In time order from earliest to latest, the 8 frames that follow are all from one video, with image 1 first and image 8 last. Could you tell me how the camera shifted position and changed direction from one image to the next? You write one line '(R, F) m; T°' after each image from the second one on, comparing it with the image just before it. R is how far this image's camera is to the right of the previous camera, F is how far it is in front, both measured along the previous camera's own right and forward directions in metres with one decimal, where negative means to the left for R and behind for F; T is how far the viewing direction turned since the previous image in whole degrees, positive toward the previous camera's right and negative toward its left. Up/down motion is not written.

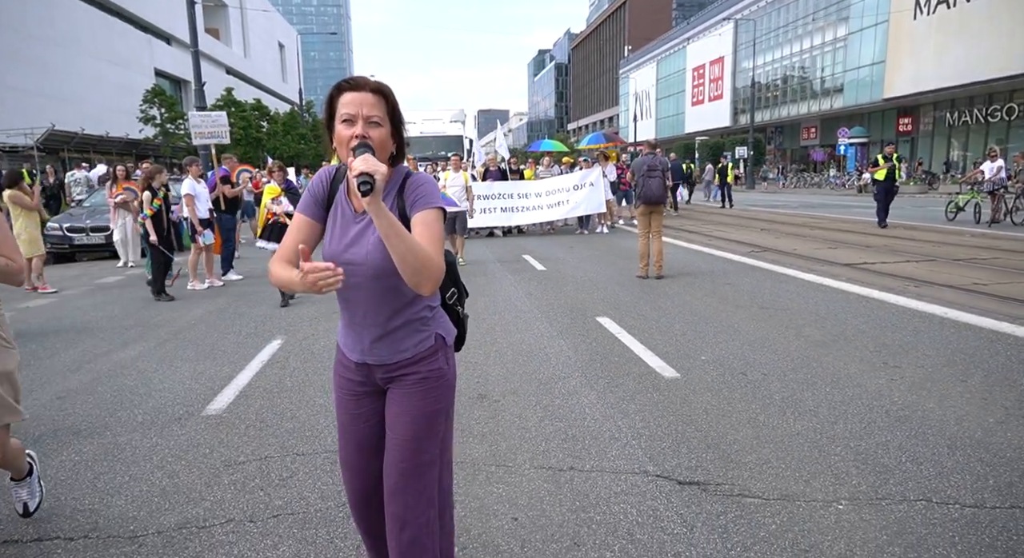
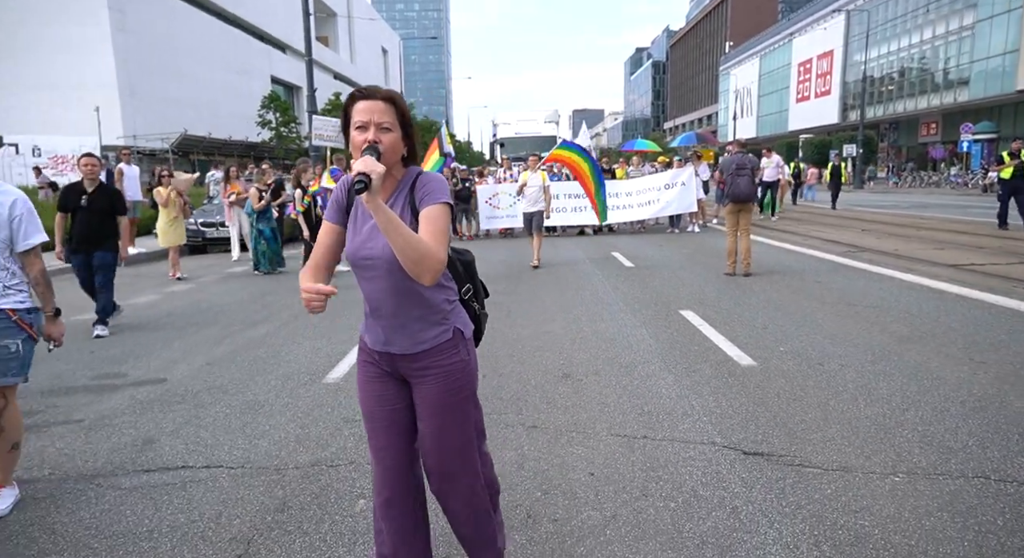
(+0.1, -0.5) m; -8°
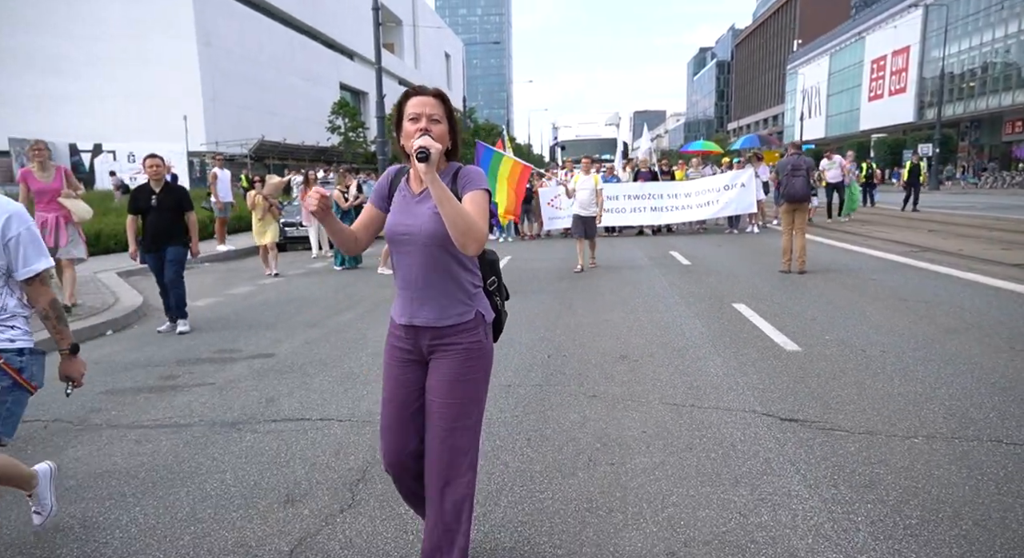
(0.0, -0.6) m; -5°
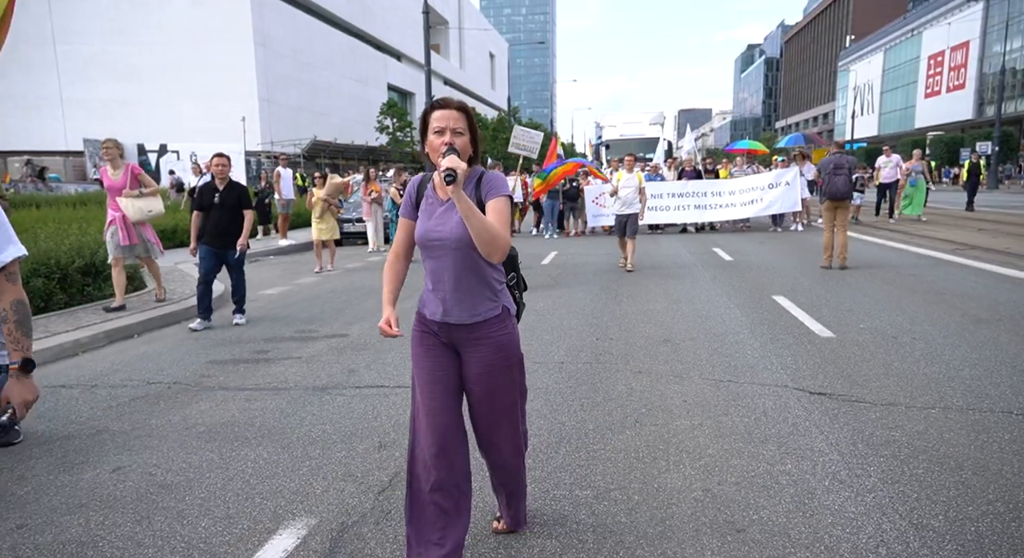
(-0.1, -0.6) m; -4°
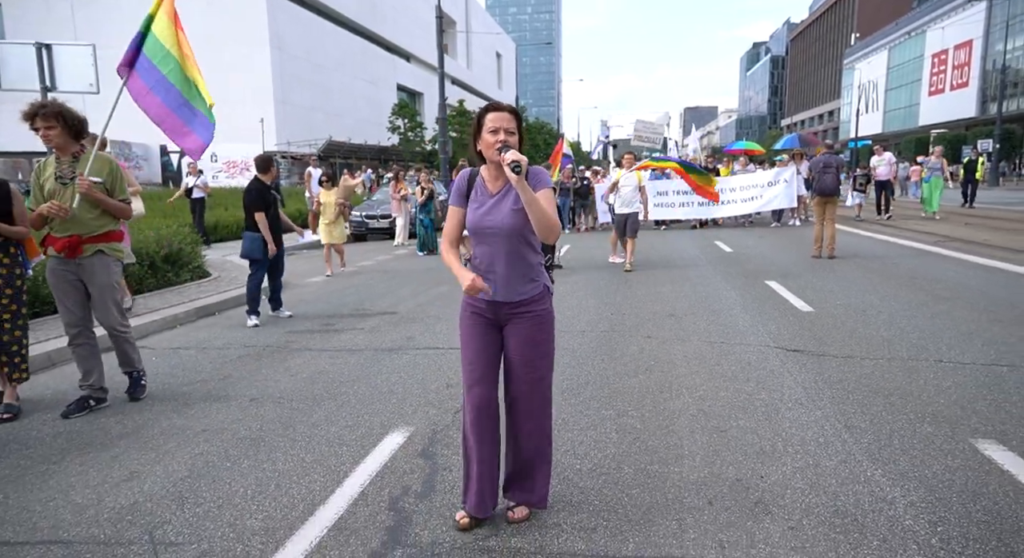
(-0.2, -1.1) m; 0°
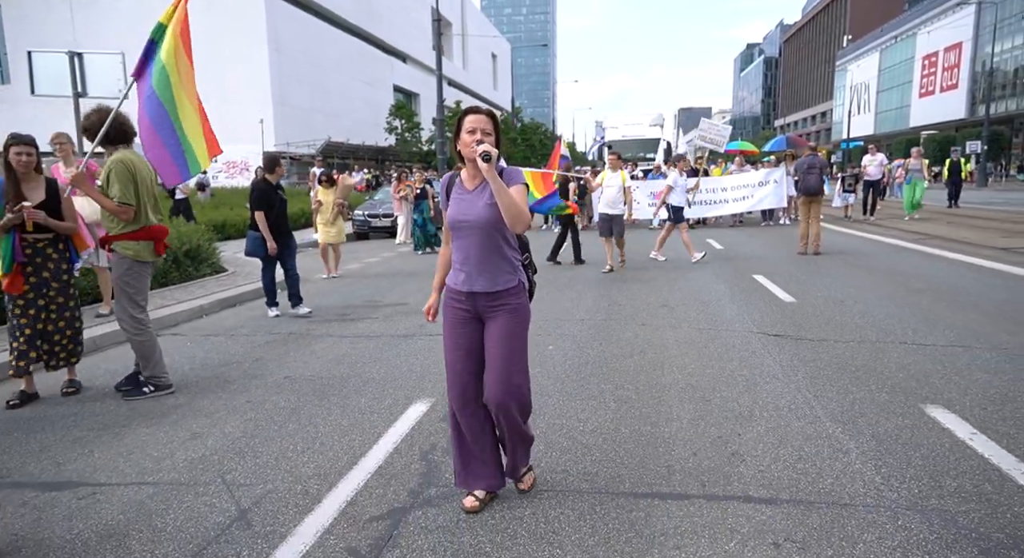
(-0.1, -0.5) m; 0°
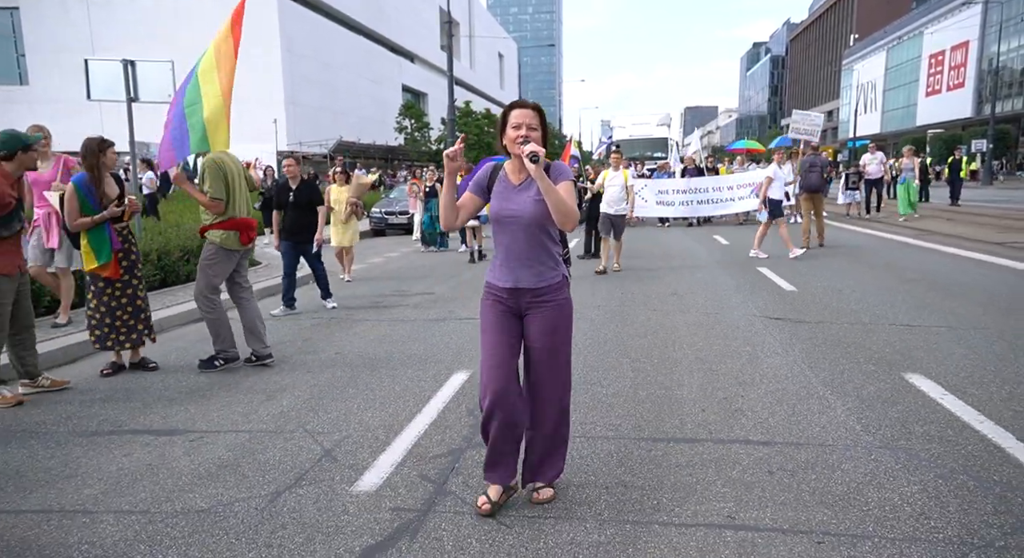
(-0.2, -0.6) m; 0°
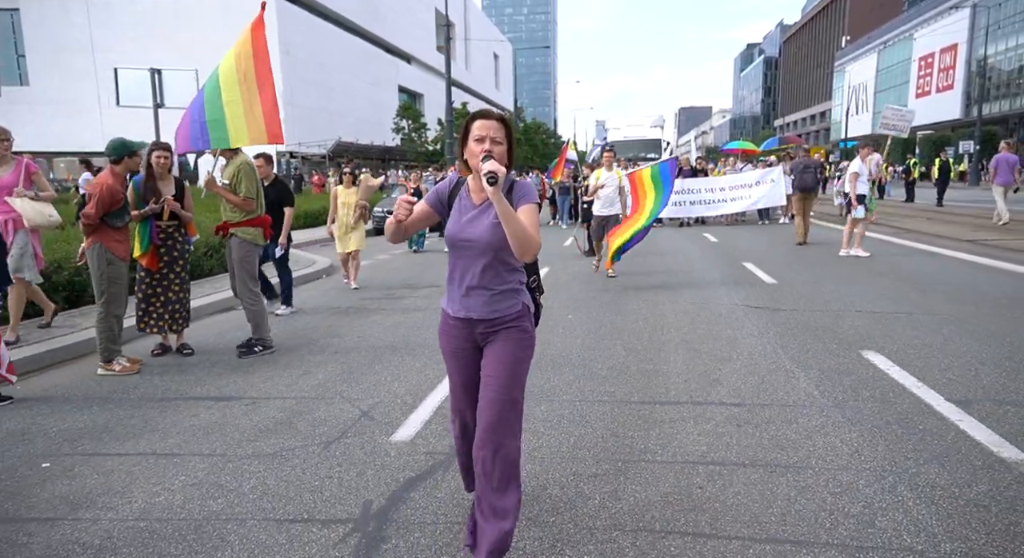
(-0.1, -0.7) m; 0°
